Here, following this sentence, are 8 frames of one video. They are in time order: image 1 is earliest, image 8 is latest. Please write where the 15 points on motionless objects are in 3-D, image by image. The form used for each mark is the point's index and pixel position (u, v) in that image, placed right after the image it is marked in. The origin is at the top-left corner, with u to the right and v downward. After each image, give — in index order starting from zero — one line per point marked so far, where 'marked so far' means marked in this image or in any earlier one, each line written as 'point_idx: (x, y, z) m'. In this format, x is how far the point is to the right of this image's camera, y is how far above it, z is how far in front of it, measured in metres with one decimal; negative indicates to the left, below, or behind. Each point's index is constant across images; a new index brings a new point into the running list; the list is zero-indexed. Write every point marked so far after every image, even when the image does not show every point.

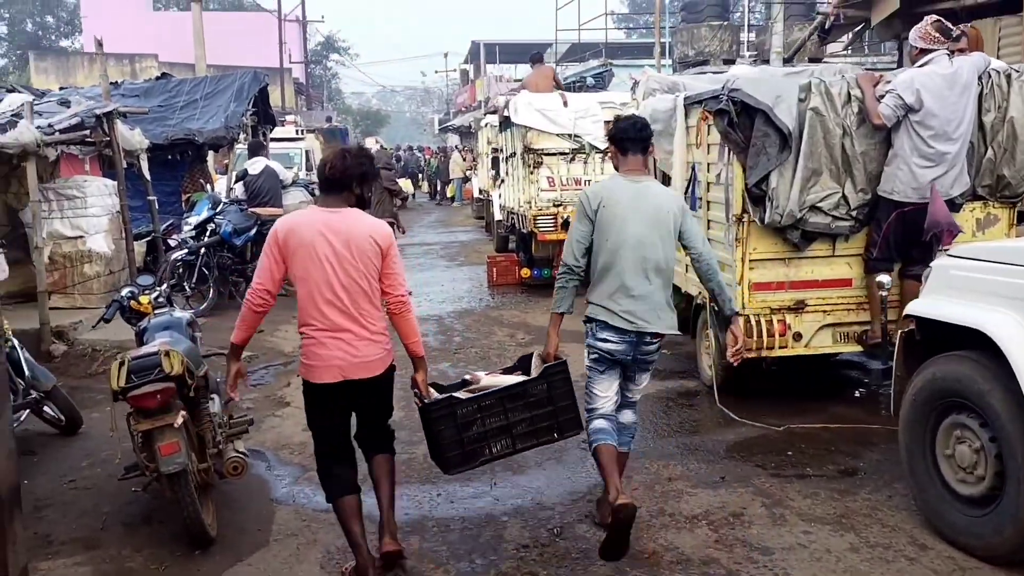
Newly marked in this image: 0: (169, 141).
0: (-4.8, +2.1, +12.2) m
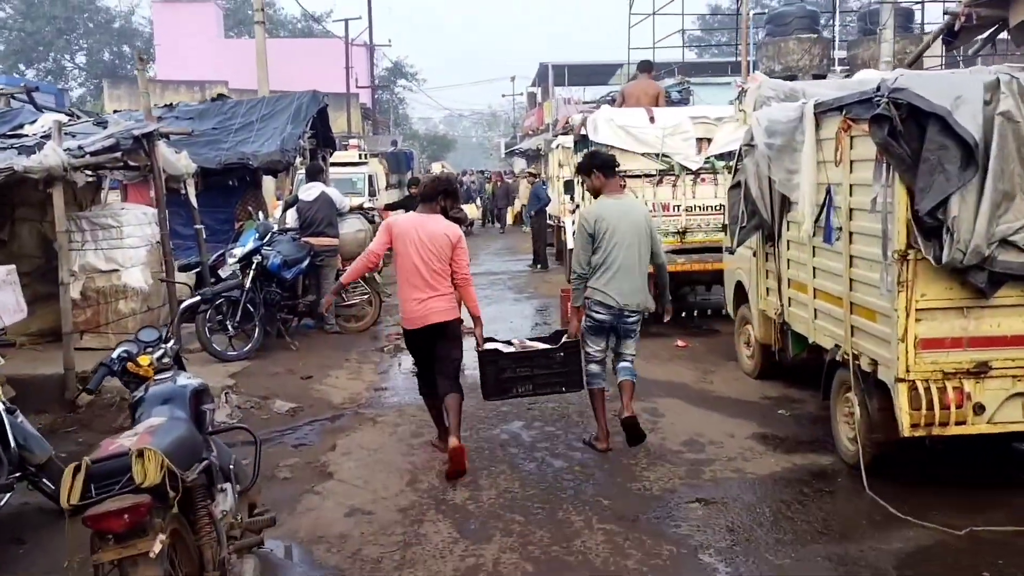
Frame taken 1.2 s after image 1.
0: (-3.8, +1.6, +11.5) m
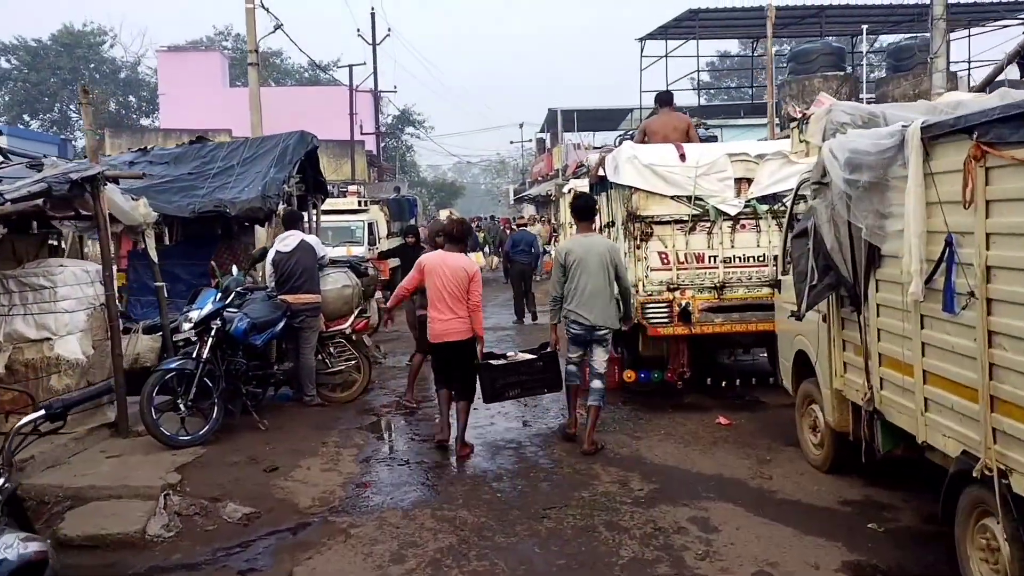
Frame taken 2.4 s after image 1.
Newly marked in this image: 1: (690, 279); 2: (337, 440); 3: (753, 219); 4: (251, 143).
0: (-3.7, +0.9, +10.3) m
1: (+1.6, +0.1, +7.6) m
2: (-1.4, -1.2, +7.1) m
3: (+2.1, +0.6, +7.6) m
4: (-3.5, +1.9, +11.5) m
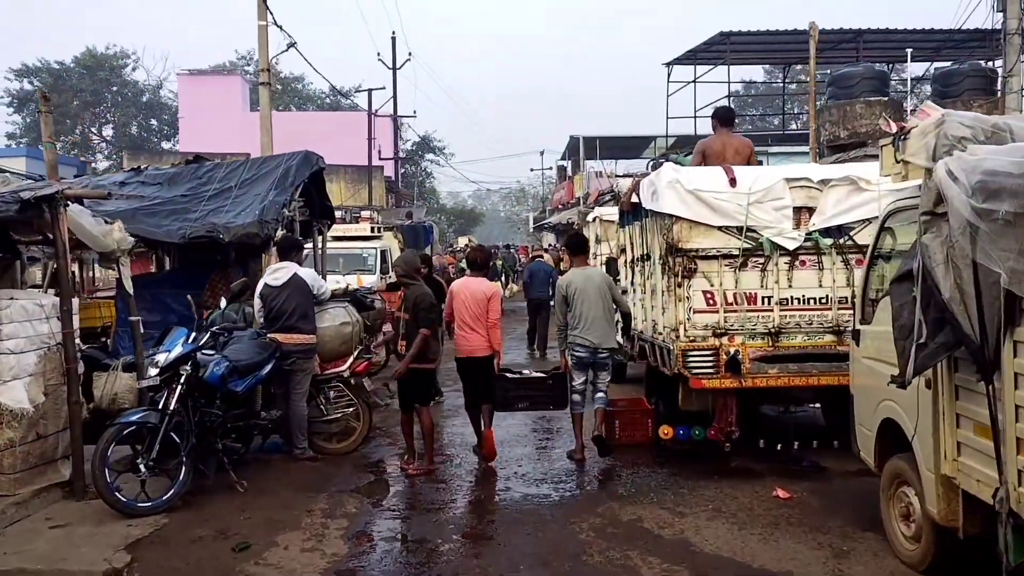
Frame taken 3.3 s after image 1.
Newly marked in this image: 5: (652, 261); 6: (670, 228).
0: (-3.5, +0.5, +9.3) m
1: (+1.7, -0.3, +6.6) m
2: (-1.3, -1.5, +6.0) m
3: (+2.3, +0.3, +6.6) m
4: (-3.2, +1.5, +10.6) m
5: (+1.2, +0.2, +7.3) m
6: (+1.2, +0.4, +6.6) m
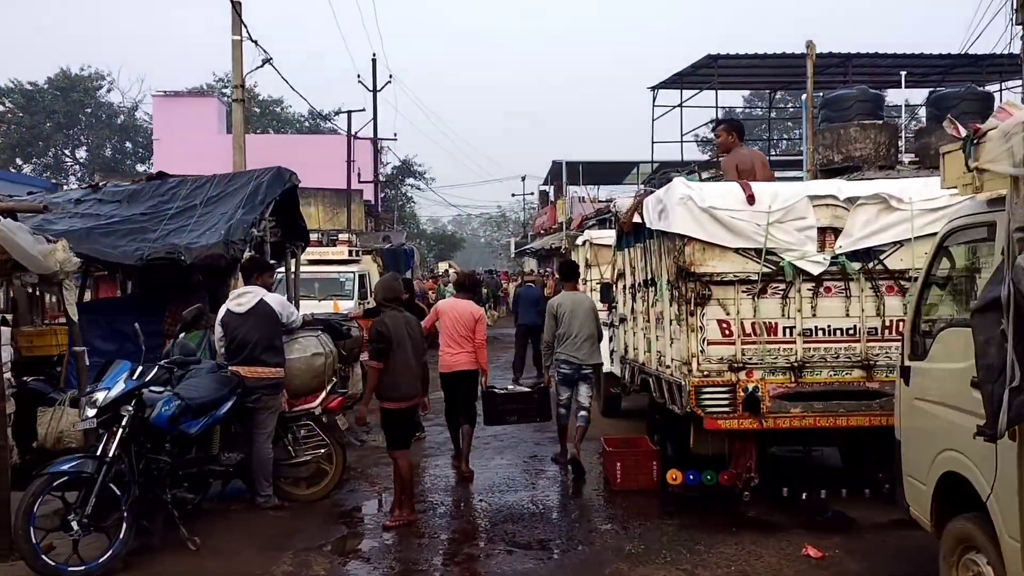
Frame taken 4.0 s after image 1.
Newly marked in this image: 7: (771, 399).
0: (-3.6, +0.3, +8.5) m
1: (+1.7, -0.5, +5.9) m
2: (-1.4, -1.7, +5.2) m
3: (+2.3, +0.1, +5.9) m
4: (-3.3, +1.2, +9.8) m
5: (+1.1, 0.0, +6.6) m
6: (+1.2, +0.3, +5.9) m
7: (+1.7, -0.8, +5.8) m
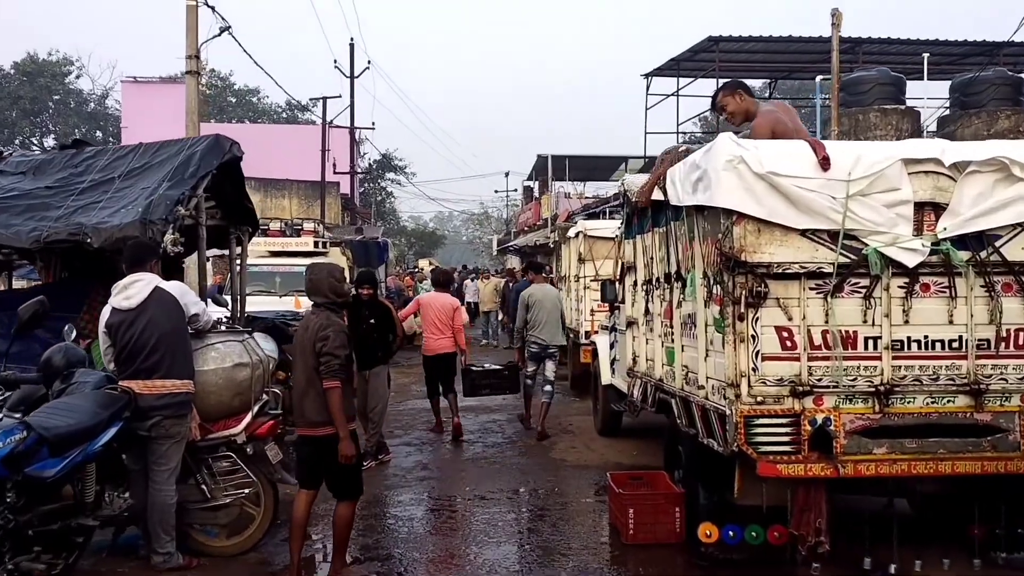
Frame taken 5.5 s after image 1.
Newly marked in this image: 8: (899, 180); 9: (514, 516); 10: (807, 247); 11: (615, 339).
0: (-3.7, +0.3, +6.9) m
1: (+1.6, -0.4, +4.3) m
2: (-1.4, -1.6, +3.6) m
3: (+2.2, +0.1, +4.4) m
4: (-3.5, +1.3, +8.2) m
5: (+1.0, 0.0, +5.1) m
6: (+1.1, +0.3, +4.3) m
7: (+1.7, -0.7, +4.3) m
8: (+1.9, +0.6, +4.4) m
9: (0.0, -1.6, +6.1) m
10: (+1.5, +0.2, +4.3) m
11: (+1.0, -0.5, +8.1) m
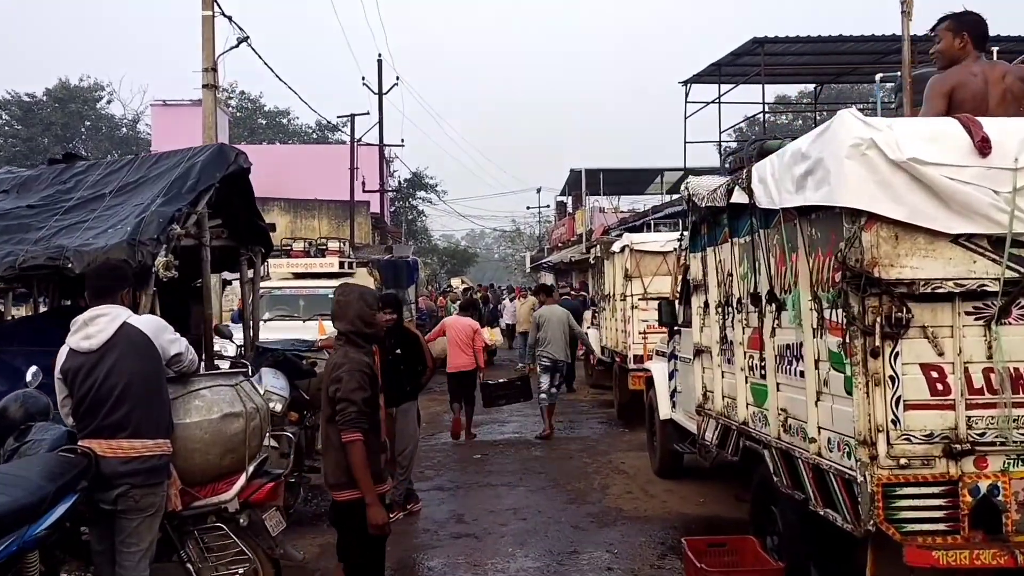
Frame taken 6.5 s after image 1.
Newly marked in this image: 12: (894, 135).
0: (-3.4, +0.1, +6.0) m
1: (+1.8, -0.5, +3.2) m
2: (-1.2, -1.8, +2.6) m
3: (+2.4, 0.0, +3.3) m
4: (-3.1, +1.1, +7.3) m
5: (+1.3, -0.1, +4.0) m
6: (+1.3, +0.2, +3.3) m
7: (+1.9, -0.8, +3.2) m
8: (+2.2, +0.5, +3.3) m
9: (+0.3, -1.8, +5.0) m
10: (+1.7, +0.1, +3.2) m
11: (+1.3, -0.7, +7.0) m
12: (+1.5, +0.6, +3.3) m
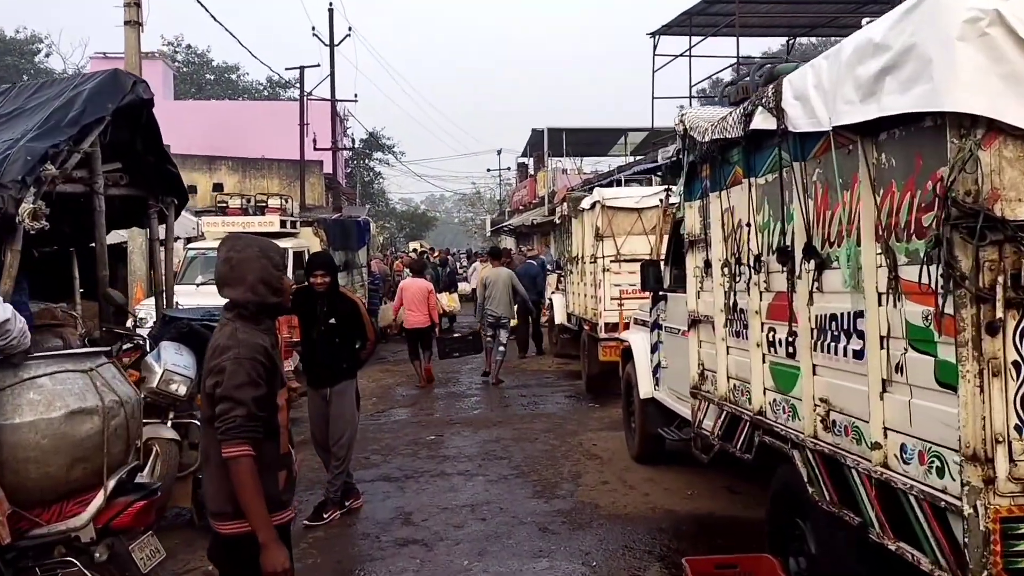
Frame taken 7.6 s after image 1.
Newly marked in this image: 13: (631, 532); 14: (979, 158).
0: (-3.7, +0.4, +4.7) m
1: (+1.7, -0.4, +2.2) m
2: (-1.3, -1.7, +1.5) m
3: (+2.3, +0.1, +2.3) m
4: (-3.4, +1.4, +6.0) m
5: (+1.1, +0.1, +3.0) m
6: (+1.2, +0.3, +2.2) m
7: (+1.8, -0.7, +2.2) m
8: (+2.0, +0.6, +2.3) m
9: (+0.1, -1.6, +4.0) m
10: (+1.6, +0.3, +2.2) m
11: (+1.0, -0.4, +6.0) m
12: (+1.4, +0.7, +2.3) m
13: (+0.8, -1.5, +5.1) m
14: (+1.2, +0.3, +2.2) m
